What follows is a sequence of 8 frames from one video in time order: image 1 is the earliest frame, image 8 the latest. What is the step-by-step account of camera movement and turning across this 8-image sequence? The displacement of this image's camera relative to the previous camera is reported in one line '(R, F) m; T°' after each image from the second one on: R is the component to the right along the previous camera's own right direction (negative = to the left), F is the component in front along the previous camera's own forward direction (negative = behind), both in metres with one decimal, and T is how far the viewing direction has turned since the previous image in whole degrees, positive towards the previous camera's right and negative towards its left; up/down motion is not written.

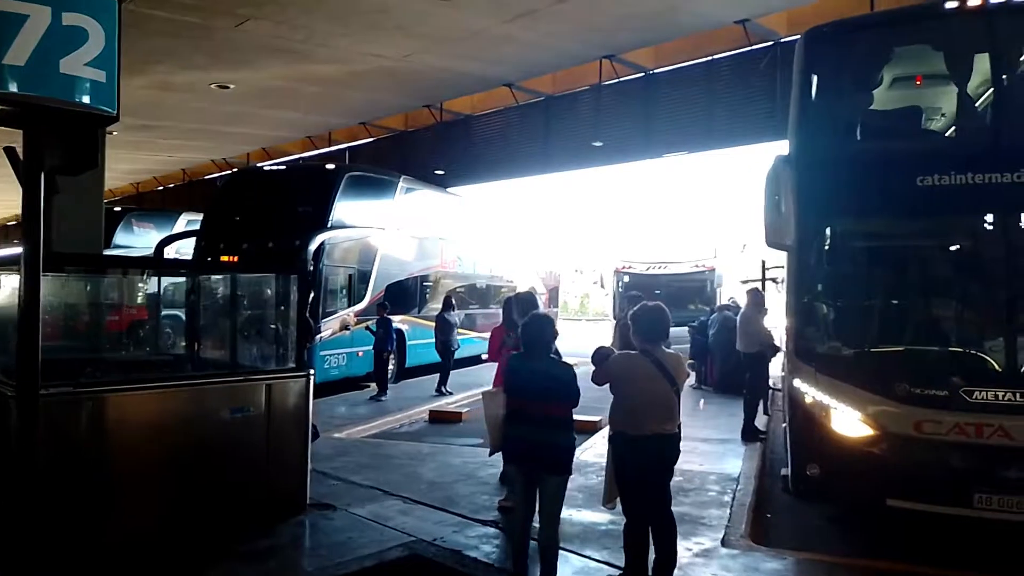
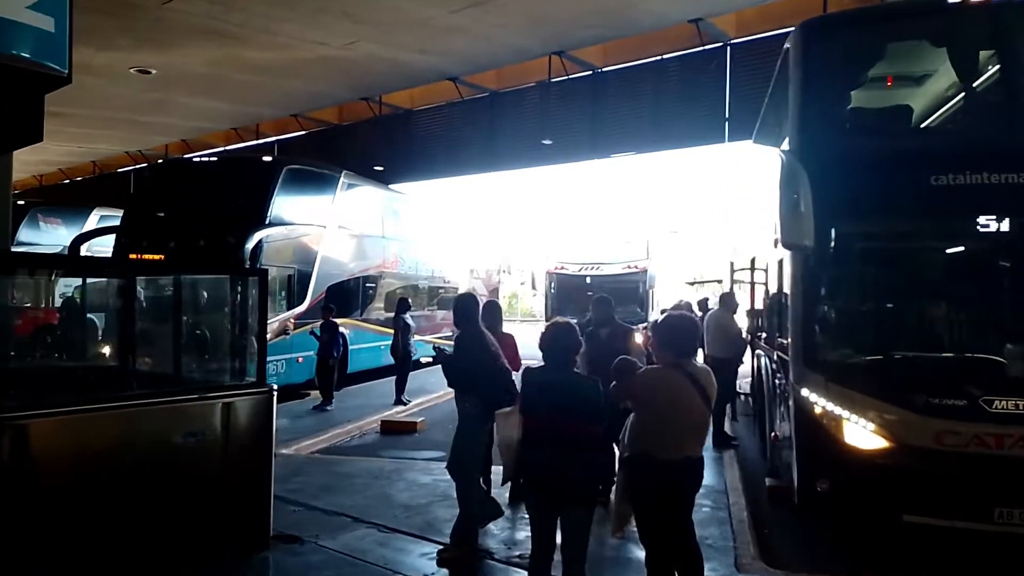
(-0.3, +0.4) m; +6°
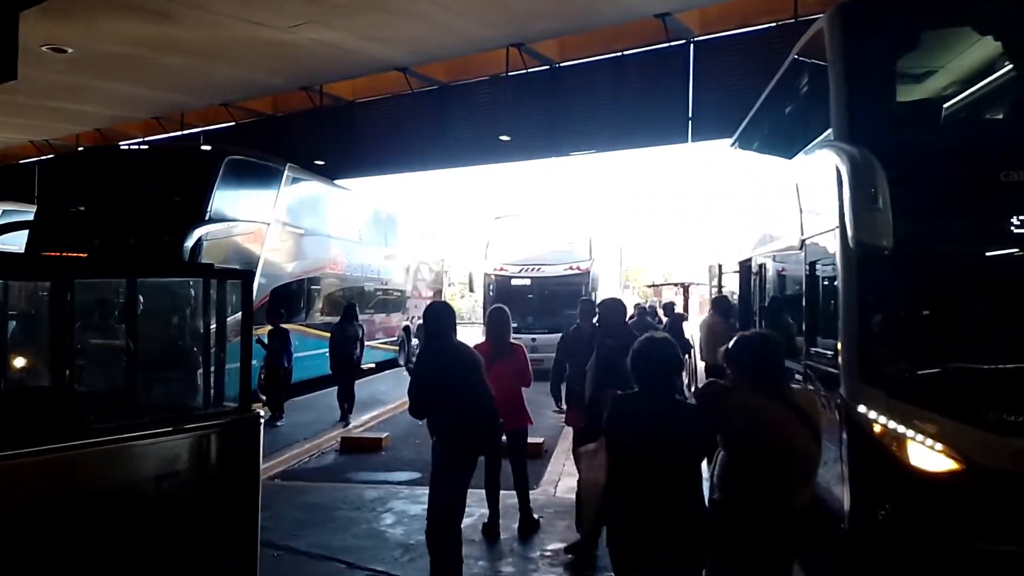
(-0.5, +0.6) m; +6°
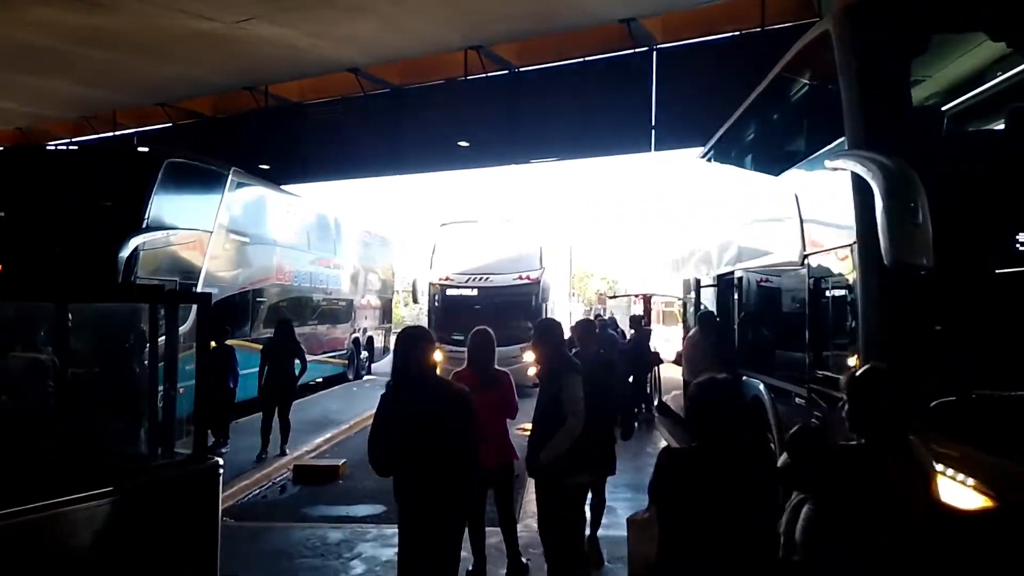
(-0.2, +0.4) m; +5°
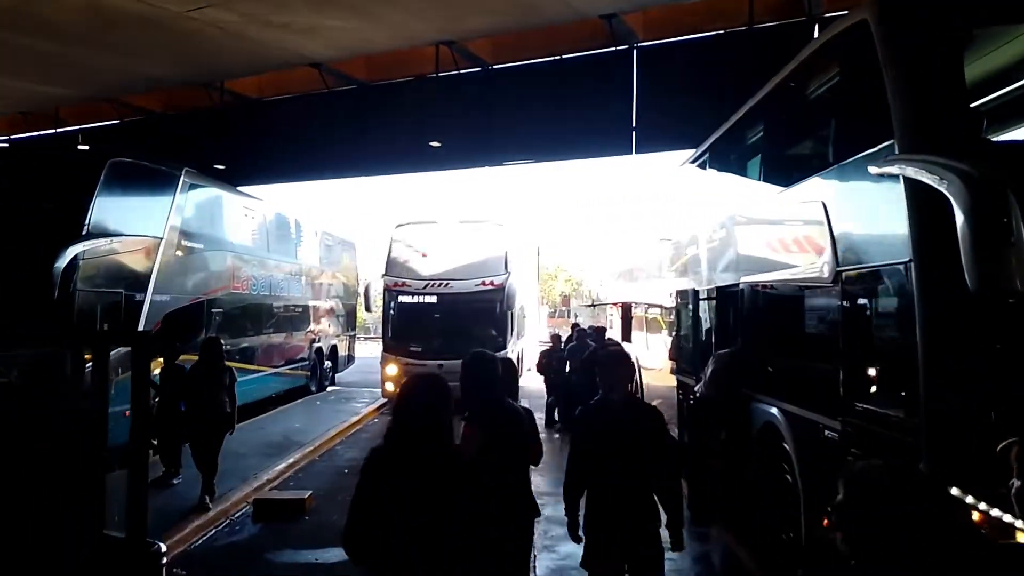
(-0.2, +0.5) m; +3°
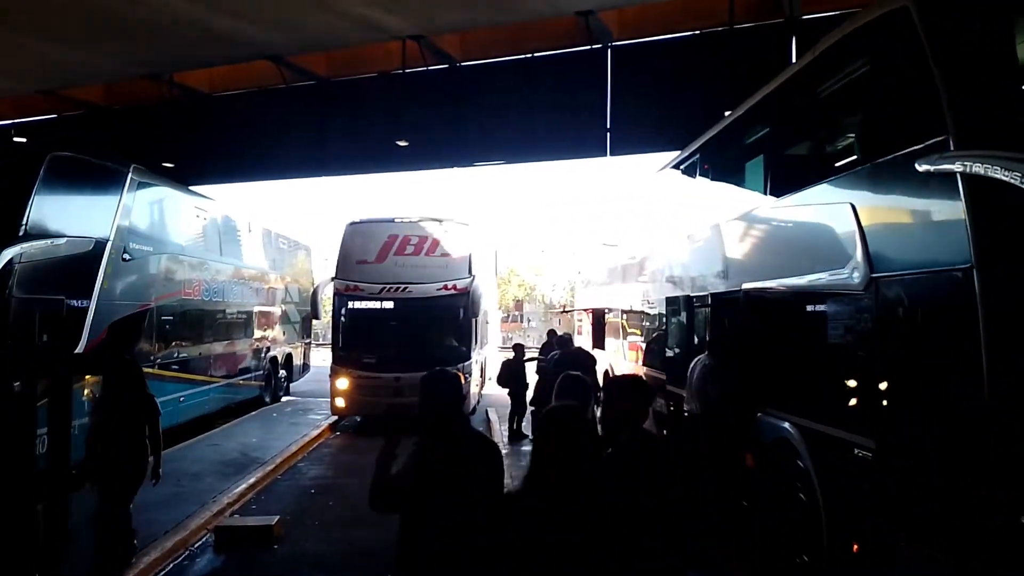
(-0.3, +0.4) m; +4°
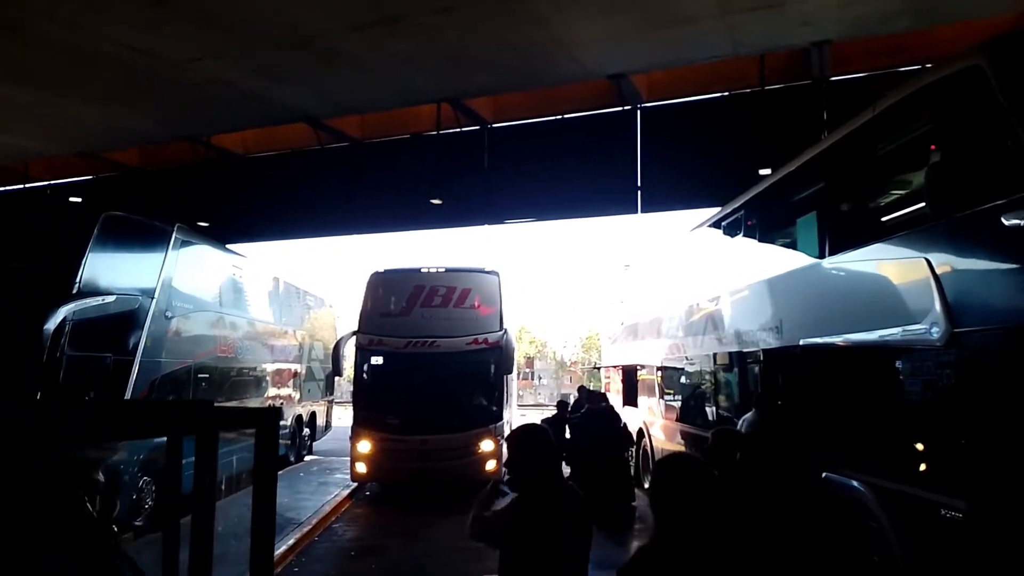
(-0.3, 0.0) m; -1°
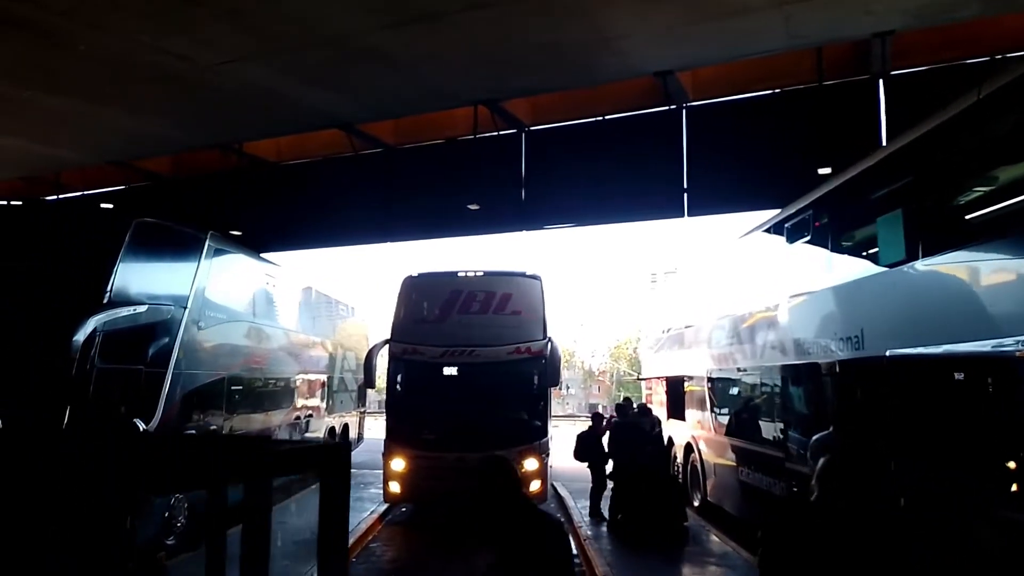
(-0.2, +0.4) m; -2°
